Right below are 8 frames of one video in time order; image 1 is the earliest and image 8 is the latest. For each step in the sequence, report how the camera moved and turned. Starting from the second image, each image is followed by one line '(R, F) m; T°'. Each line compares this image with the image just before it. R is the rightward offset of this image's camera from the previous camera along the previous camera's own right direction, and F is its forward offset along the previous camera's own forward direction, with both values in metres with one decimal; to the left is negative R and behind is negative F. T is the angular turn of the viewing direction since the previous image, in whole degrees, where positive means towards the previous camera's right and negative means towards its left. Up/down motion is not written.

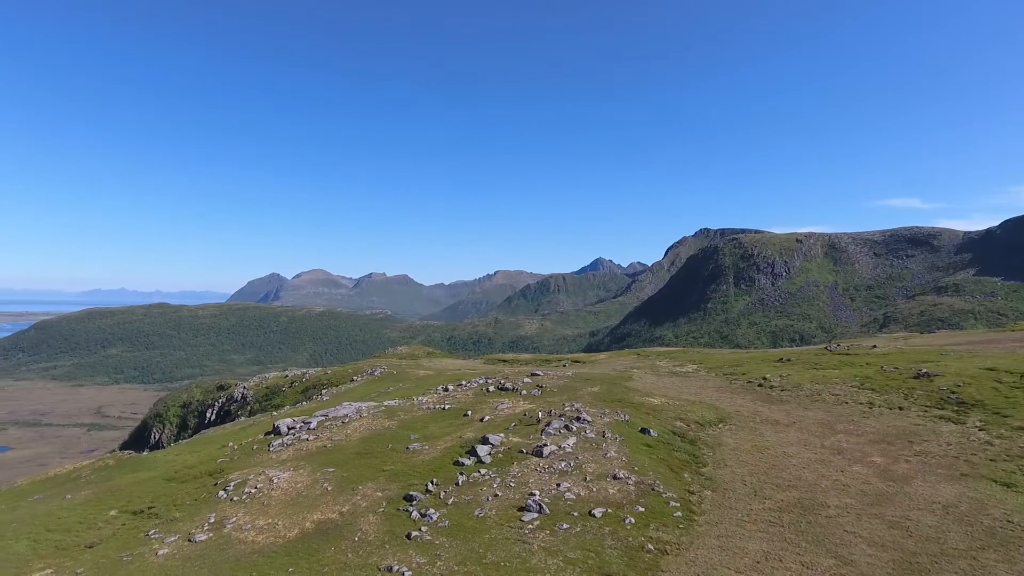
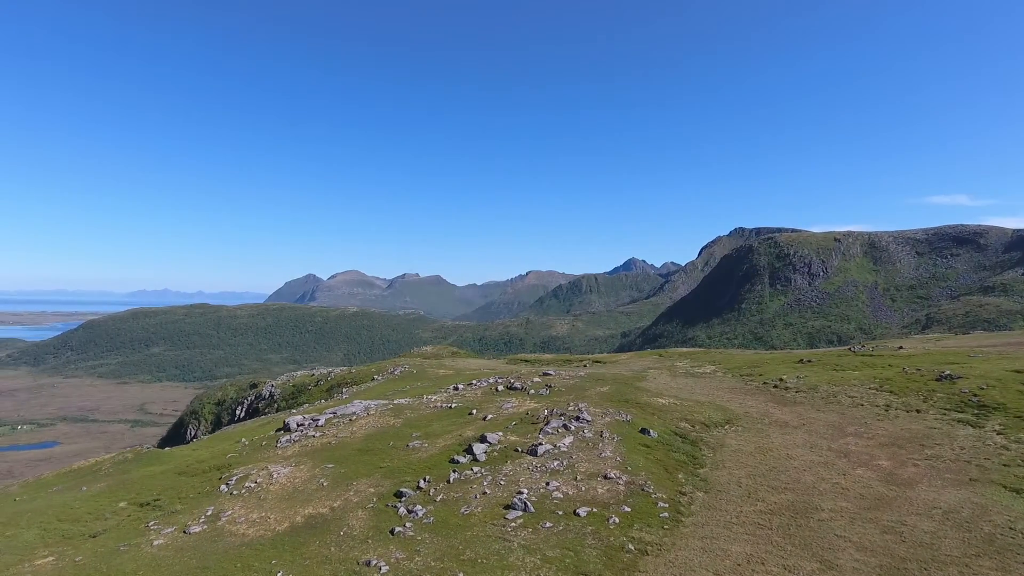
(+1.9, +0.1) m; -2°
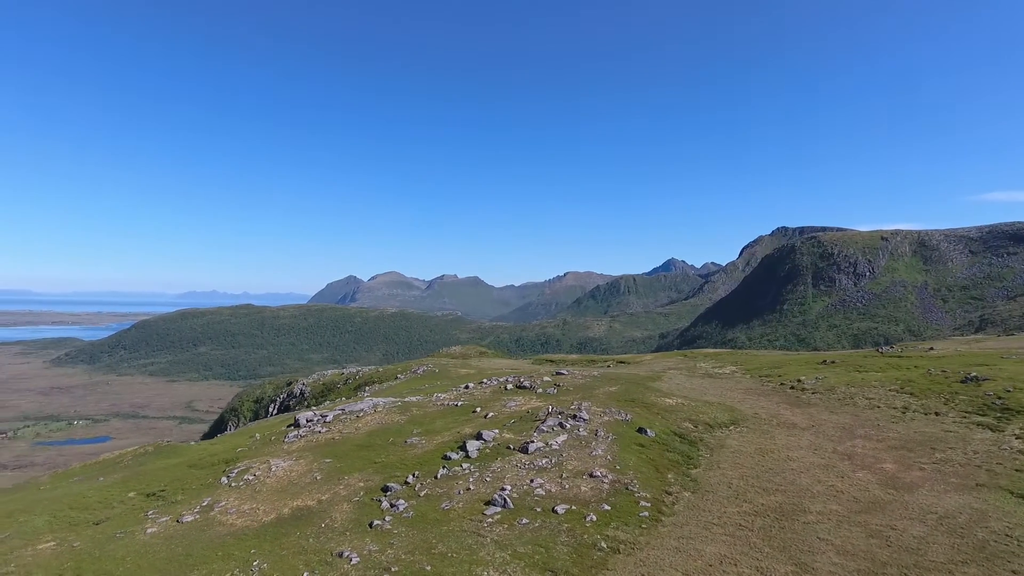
(+2.3, +0.1) m; -3°
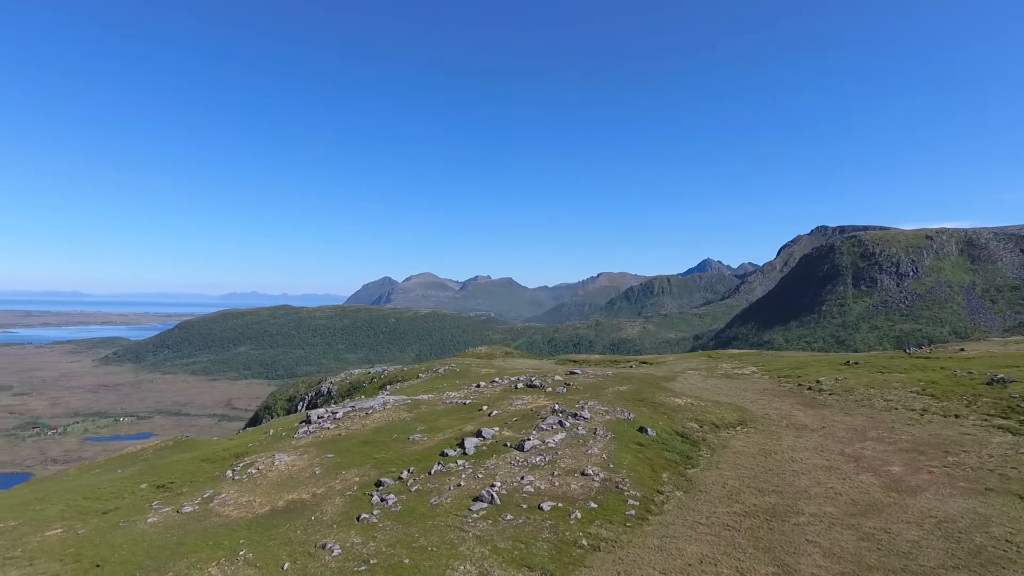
(+1.8, 0.0) m; -2°
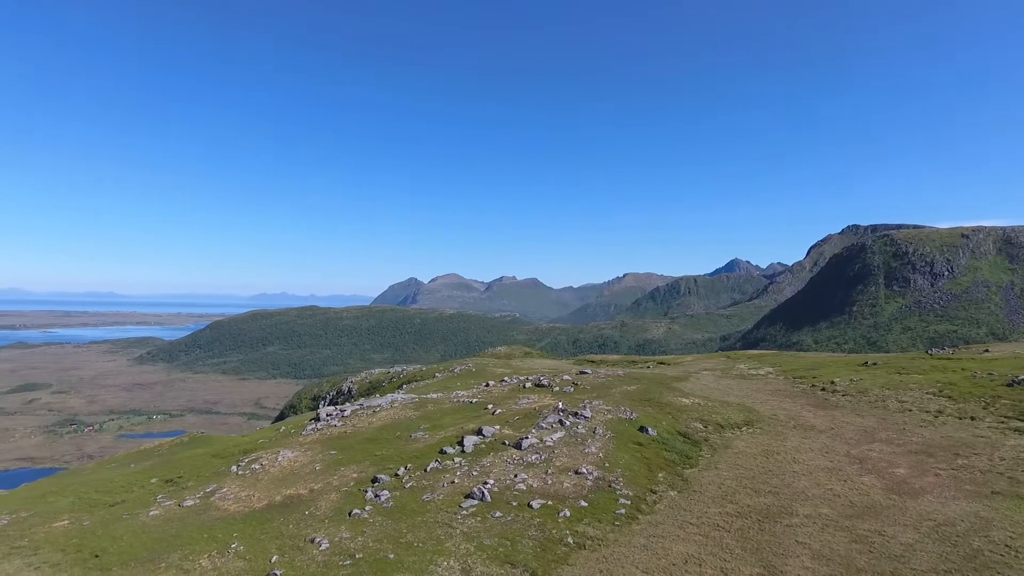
(+1.4, 0.0) m; -2°
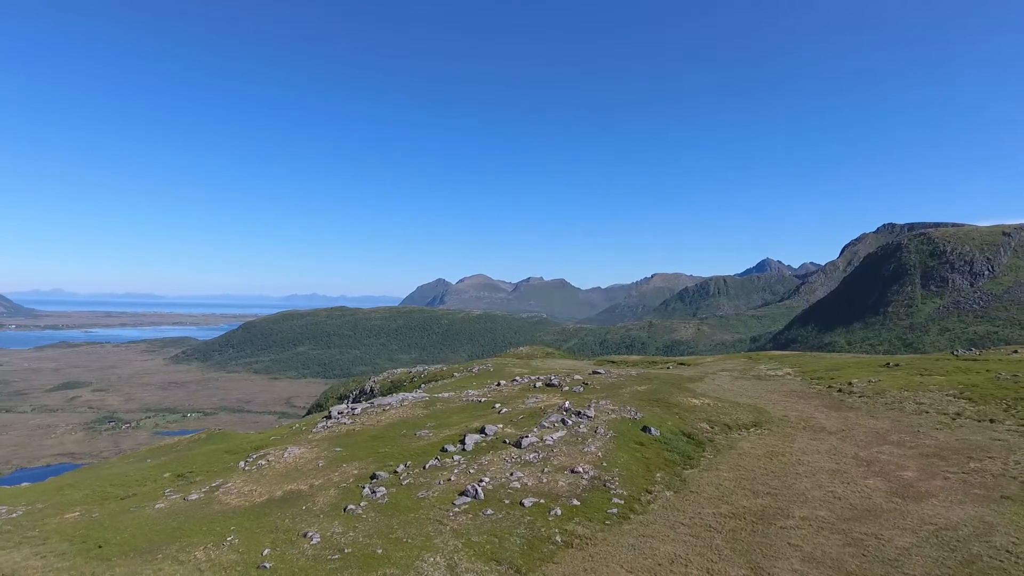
(+1.3, 0.0) m; -2°
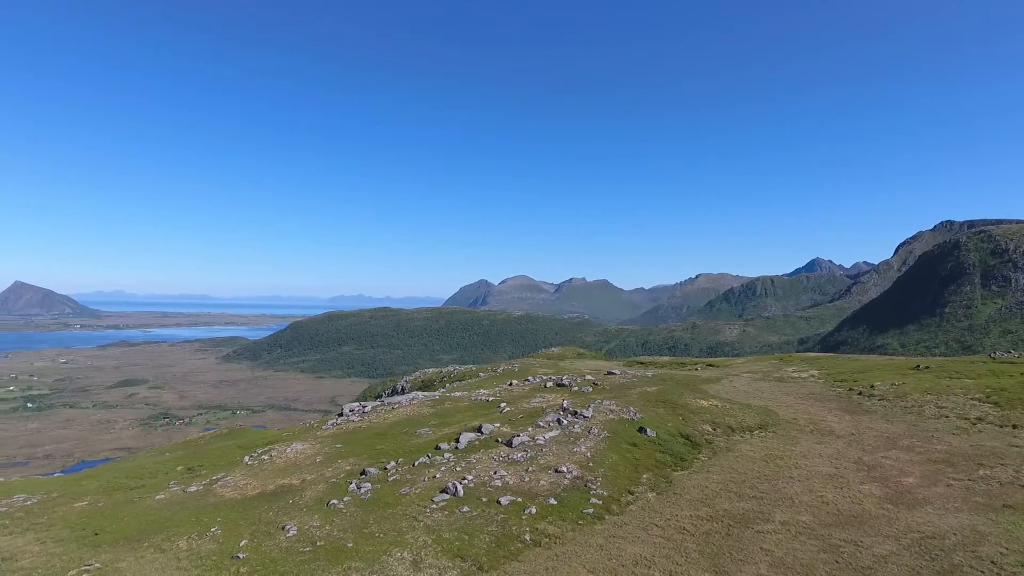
(+2.5, 0.0) m; -3°
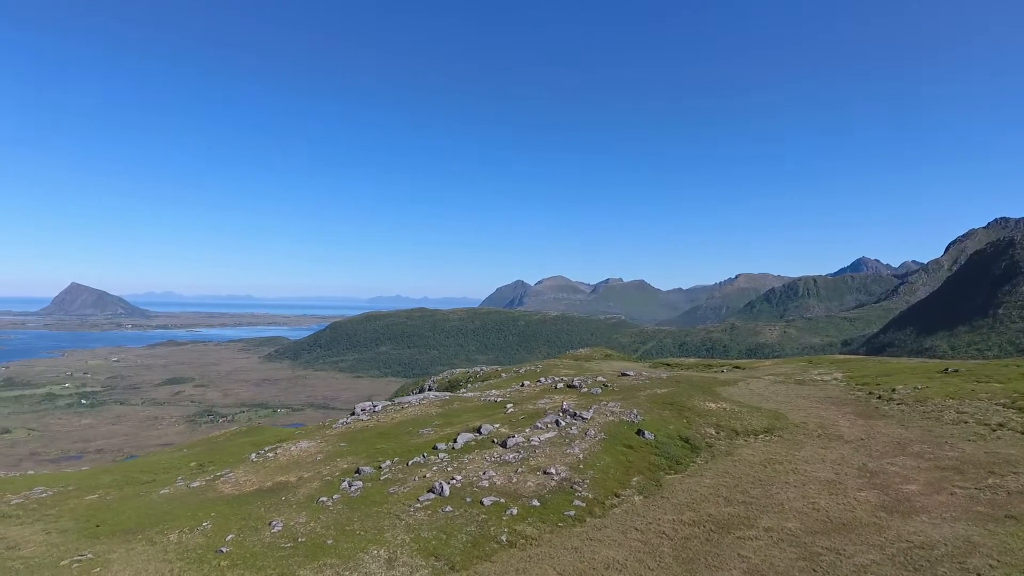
(+2.0, -0.1) m; -3°
